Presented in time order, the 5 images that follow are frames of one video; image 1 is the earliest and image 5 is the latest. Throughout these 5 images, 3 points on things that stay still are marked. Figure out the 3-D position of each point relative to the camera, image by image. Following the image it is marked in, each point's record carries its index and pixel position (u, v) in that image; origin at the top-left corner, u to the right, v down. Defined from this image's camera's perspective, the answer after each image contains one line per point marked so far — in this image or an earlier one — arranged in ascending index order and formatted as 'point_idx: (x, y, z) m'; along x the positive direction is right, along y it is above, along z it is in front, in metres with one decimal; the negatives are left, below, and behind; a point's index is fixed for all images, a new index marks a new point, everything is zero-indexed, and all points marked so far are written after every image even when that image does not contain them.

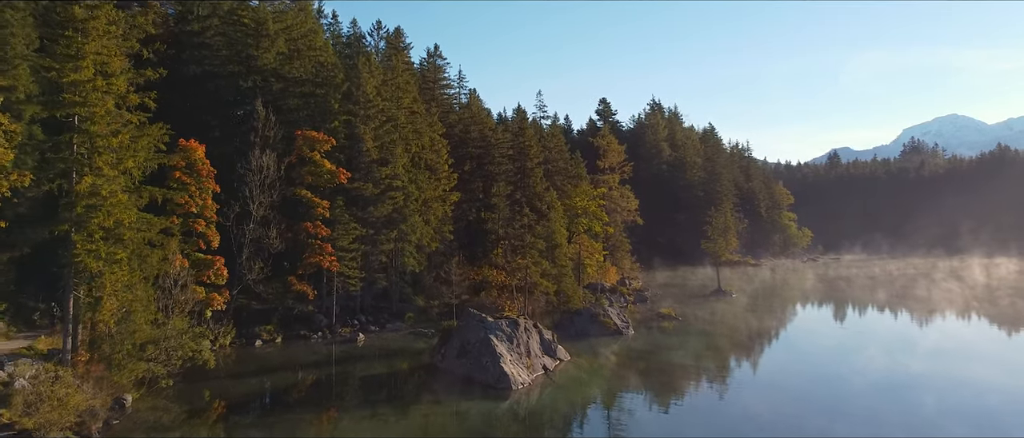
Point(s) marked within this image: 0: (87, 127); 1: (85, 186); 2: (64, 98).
0: (-14.8, +3.2, +20.4) m
1: (-14.4, +1.1, +19.9) m
2: (-15.4, +4.1, +20.1) m
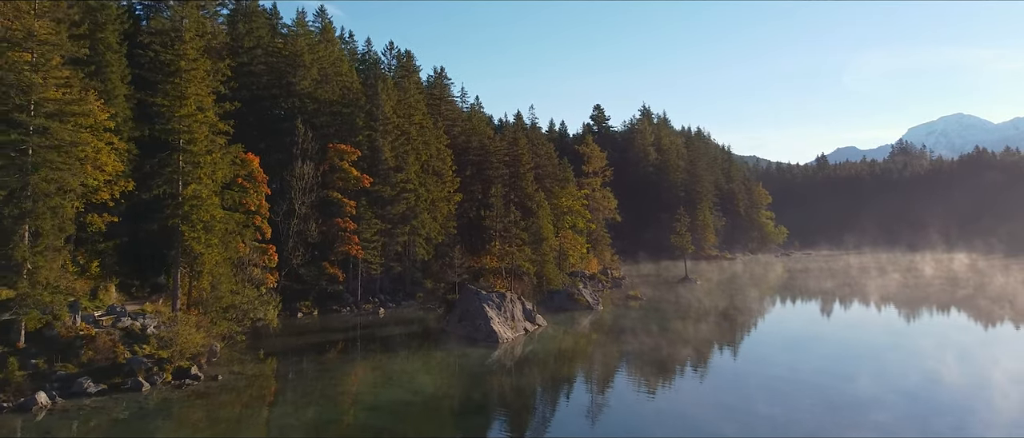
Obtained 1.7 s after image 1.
0: (-15.4, +3.4, +27.8) m
1: (-15.1, +1.3, +27.3) m
2: (-16.0, +4.3, +27.5) m
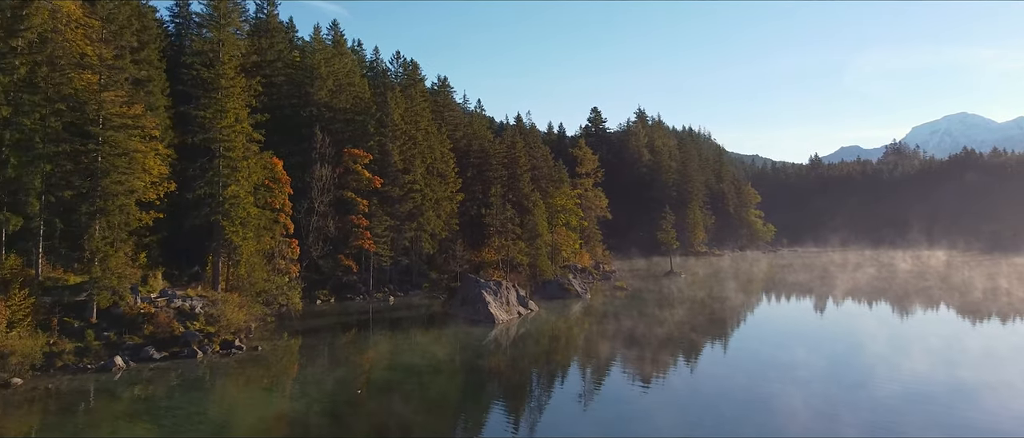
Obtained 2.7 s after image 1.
0: (-15.7, +3.6, +32.1) m
1: (-15.4, +1.5, +31.7) m
2: (-16.3, +4.4, +31.9) m
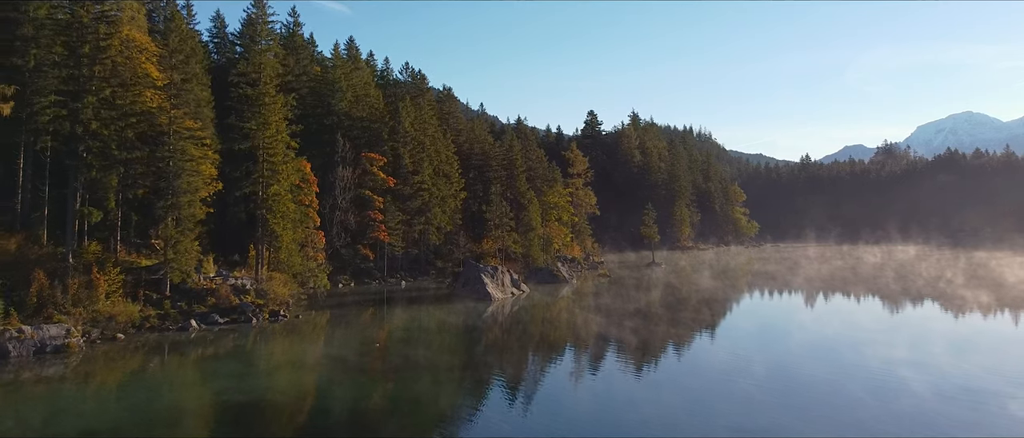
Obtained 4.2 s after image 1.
0: (-16.1, +4.0, +38.6) m
1: (-15.8, +1.9, +38.2) m
2: (-16.7, +4.8, +38.4) m
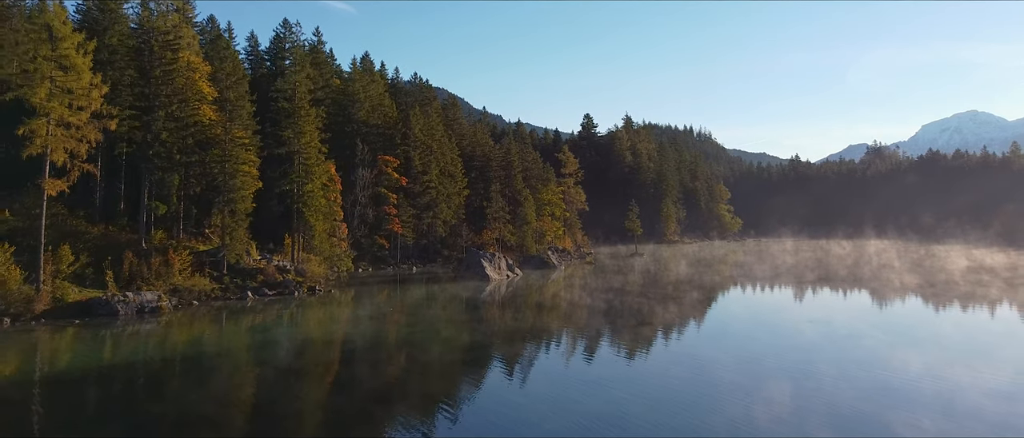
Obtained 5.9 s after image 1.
0: (-16.6, +4.5, +46.2) m
1: (-16.3, +2.5, +45.8) m
2: (-17.2, +5.4, +46.0) m
